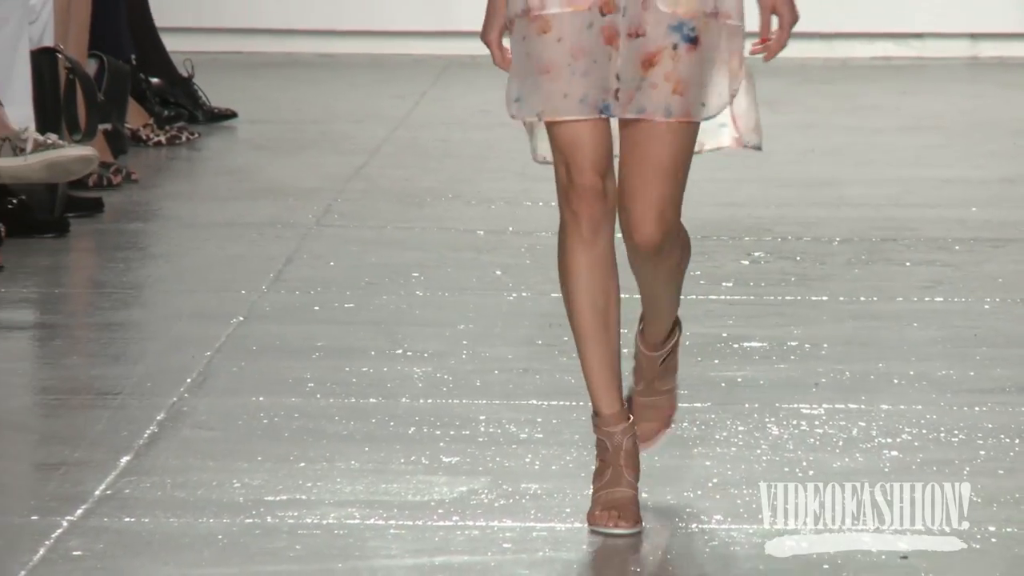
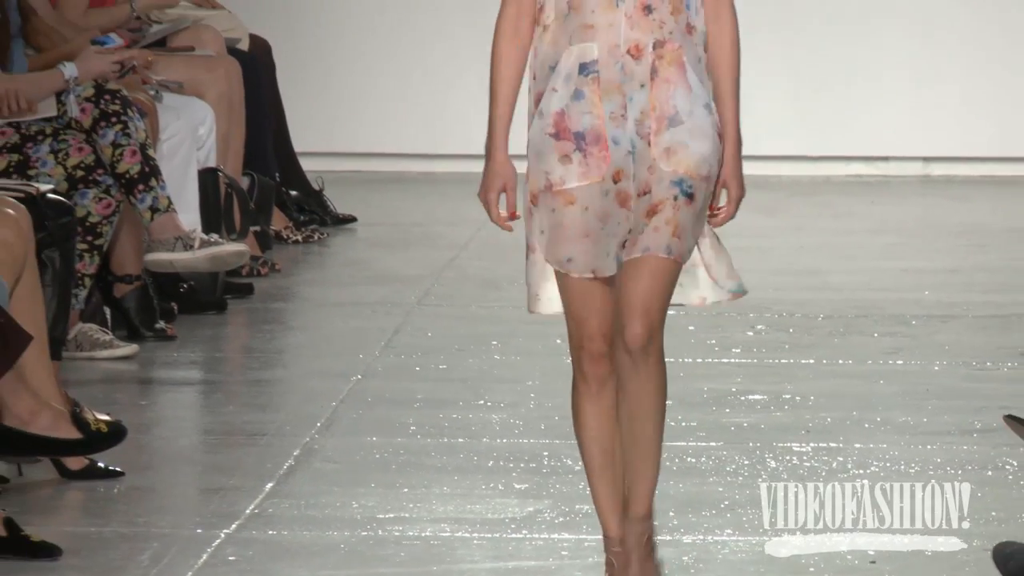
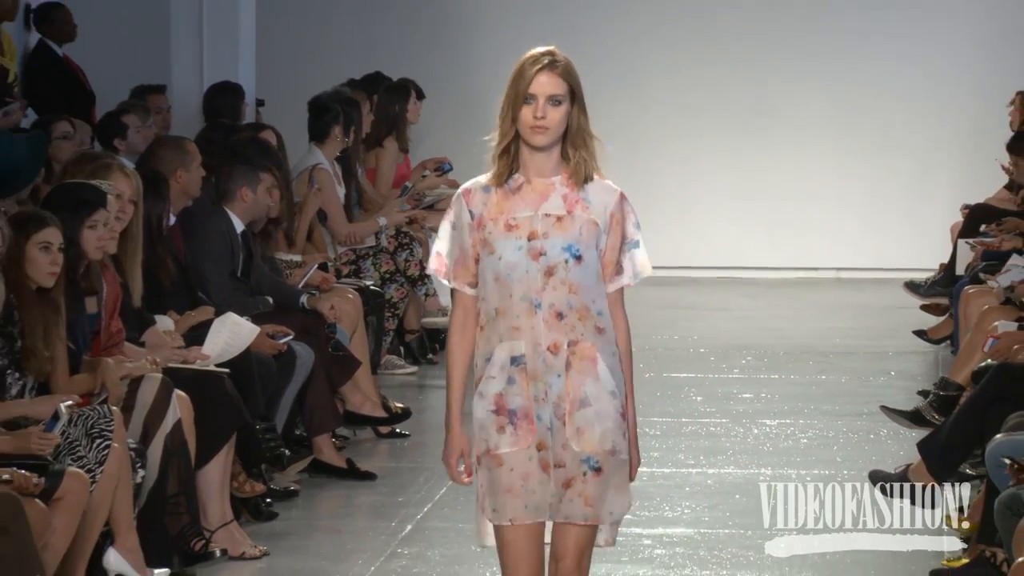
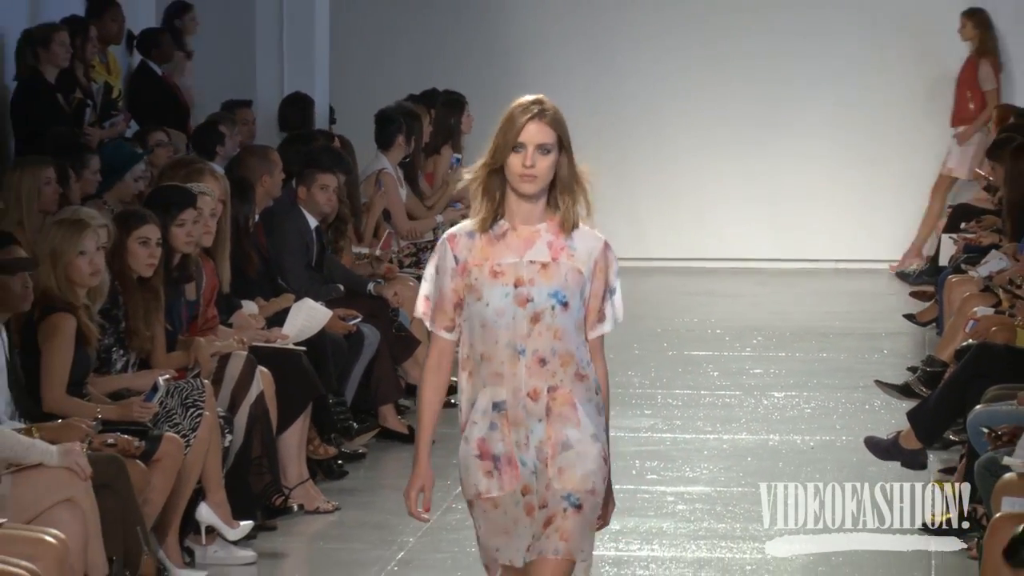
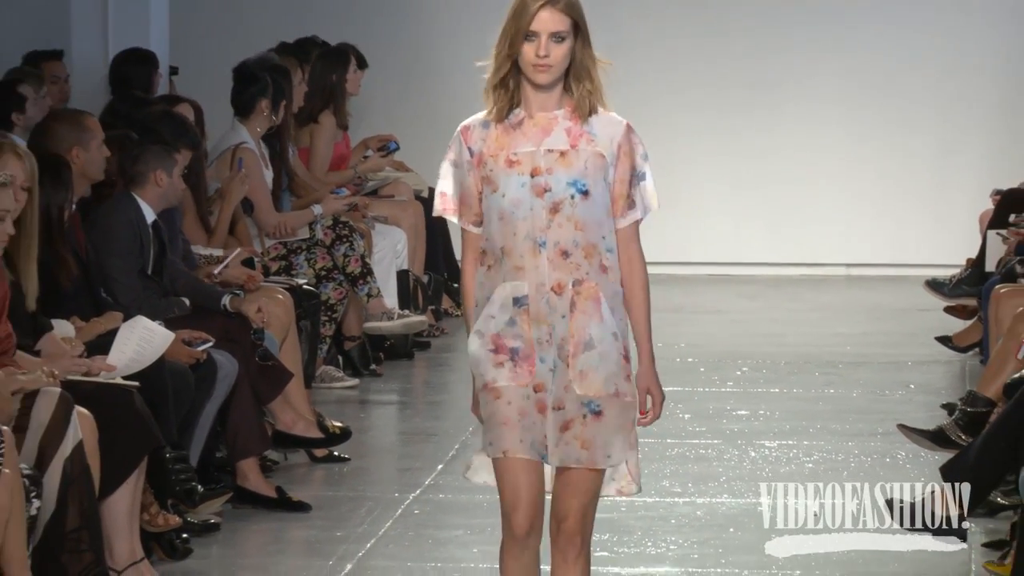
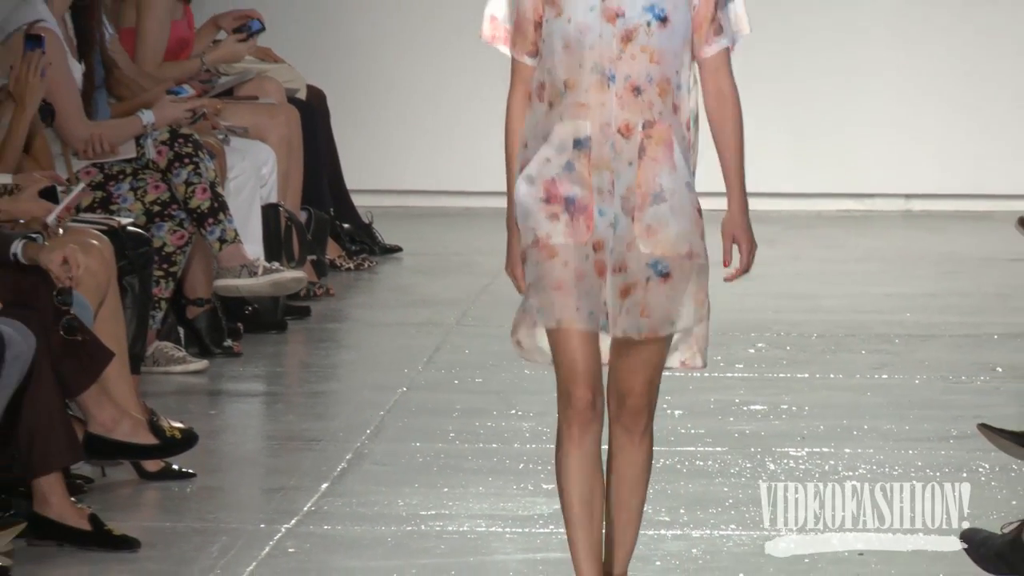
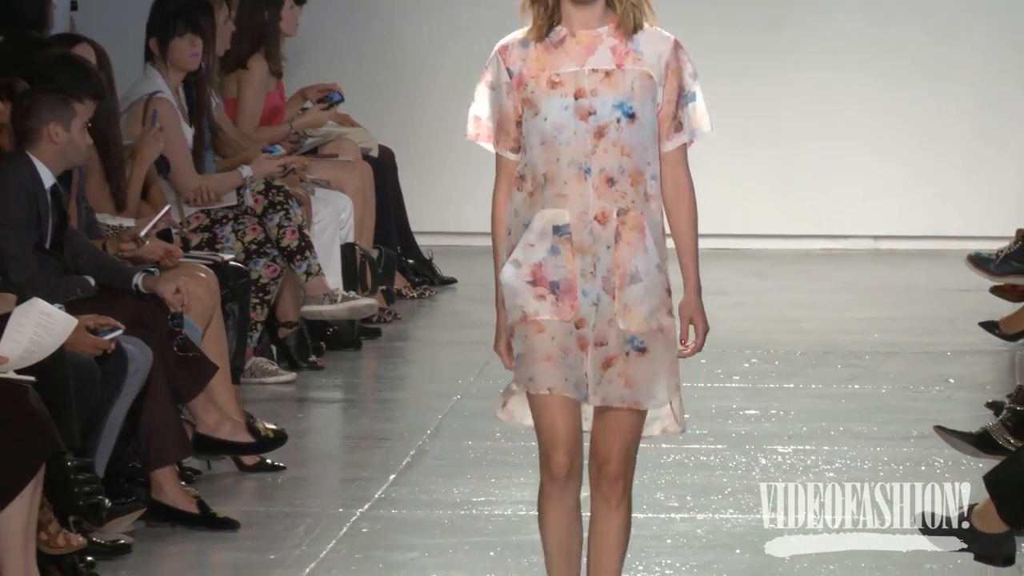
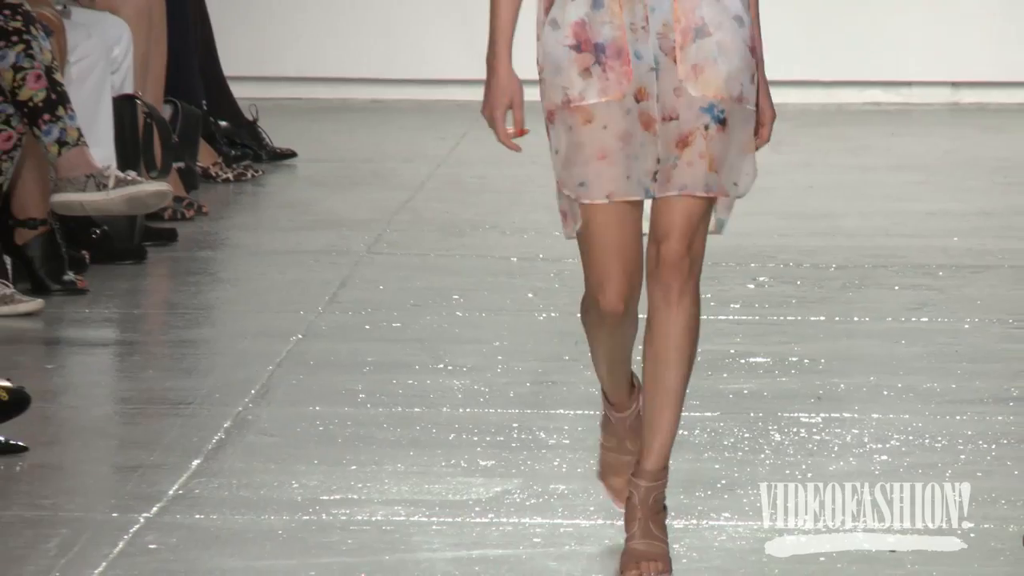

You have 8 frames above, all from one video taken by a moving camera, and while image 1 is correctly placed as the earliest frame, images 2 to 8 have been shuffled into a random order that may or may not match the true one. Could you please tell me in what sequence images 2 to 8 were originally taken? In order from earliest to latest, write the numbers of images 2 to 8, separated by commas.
8, 2, 6, 7, 5, 3, 4
